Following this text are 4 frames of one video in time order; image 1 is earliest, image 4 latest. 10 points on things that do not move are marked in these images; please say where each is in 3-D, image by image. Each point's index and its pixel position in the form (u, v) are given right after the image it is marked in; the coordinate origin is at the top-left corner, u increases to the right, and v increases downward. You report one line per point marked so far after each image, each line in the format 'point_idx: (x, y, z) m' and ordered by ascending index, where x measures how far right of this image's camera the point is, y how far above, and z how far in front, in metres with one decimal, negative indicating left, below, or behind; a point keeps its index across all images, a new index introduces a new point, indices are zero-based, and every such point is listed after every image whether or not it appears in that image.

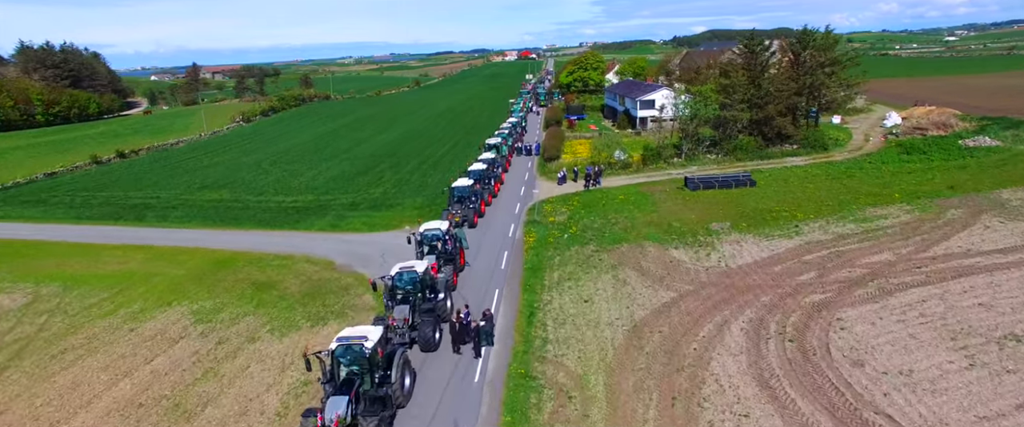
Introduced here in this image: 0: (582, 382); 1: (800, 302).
0: (+1.7, -4.1, +14.6) m
1: (+8.9, -2.7, +18.6) m
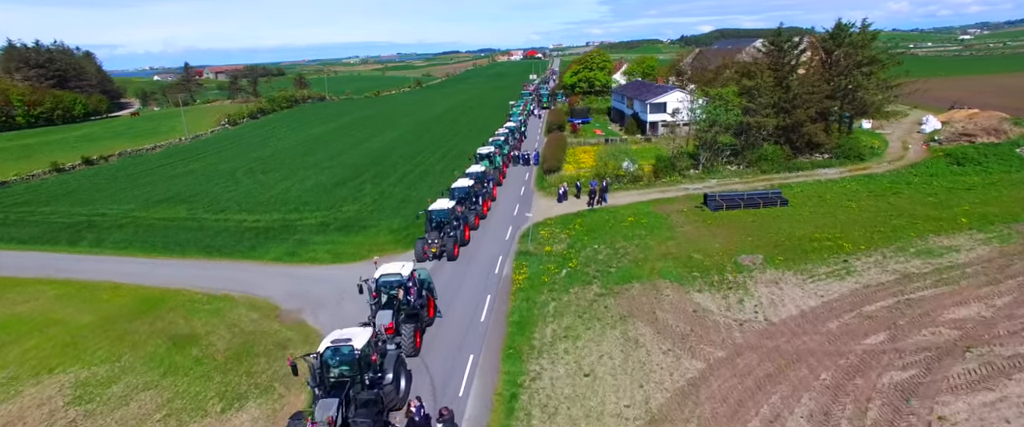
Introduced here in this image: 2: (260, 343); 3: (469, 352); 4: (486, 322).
0: (+1.0, -5.2, +9.9) m
1: (+8.3, -3.9, +13.8) m
2: (-7.5, -3.9, +18.0) m
3: (-1.1, -3.7, +16.6) m
4: (-0.8, -3.3, +18.6) m
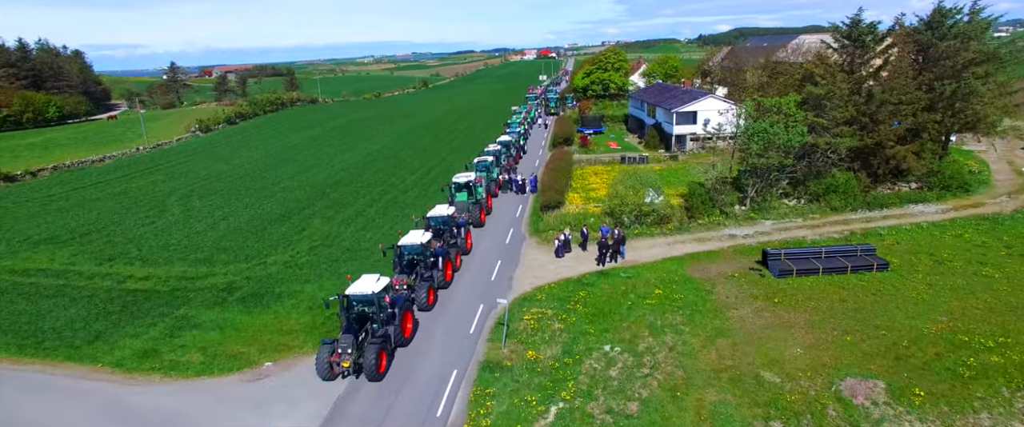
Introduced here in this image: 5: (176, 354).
0: (-0.3, -7.5, +0.8) m
1: (+7.1, -6.2, +4.5) m
2: (-8.7, -6.1, +9.1) m
3: (-2.3, -6.0, +7.6) m
4: (-1.9, -5.6, +9.6) m
5: (-9.6, -4.0, +17.2) m
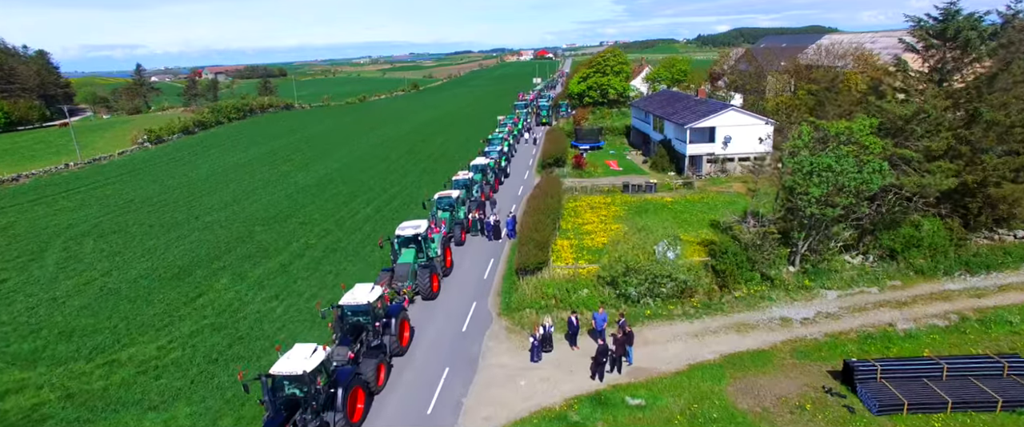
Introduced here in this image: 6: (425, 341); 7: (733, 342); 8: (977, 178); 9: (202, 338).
0: (-1.5, -9.7, -6.9) m
1: (+5.9, -8.4, -3.1) m
2: (-9.8, -8.3, +1.4) m
3: (-3.5, -8.2, -0.1) m
4: (-3.1, -7.8, +1.9) m
5: (-10.8, -6.2, +9.5) m
6: (-2.3, -3.4, +17.6) m
7: (+6.2, -3.4, +16.9) m
8: (+15.1, +1.1, +19.7) m
9: (-9.5, -3.8, +18.5) m
